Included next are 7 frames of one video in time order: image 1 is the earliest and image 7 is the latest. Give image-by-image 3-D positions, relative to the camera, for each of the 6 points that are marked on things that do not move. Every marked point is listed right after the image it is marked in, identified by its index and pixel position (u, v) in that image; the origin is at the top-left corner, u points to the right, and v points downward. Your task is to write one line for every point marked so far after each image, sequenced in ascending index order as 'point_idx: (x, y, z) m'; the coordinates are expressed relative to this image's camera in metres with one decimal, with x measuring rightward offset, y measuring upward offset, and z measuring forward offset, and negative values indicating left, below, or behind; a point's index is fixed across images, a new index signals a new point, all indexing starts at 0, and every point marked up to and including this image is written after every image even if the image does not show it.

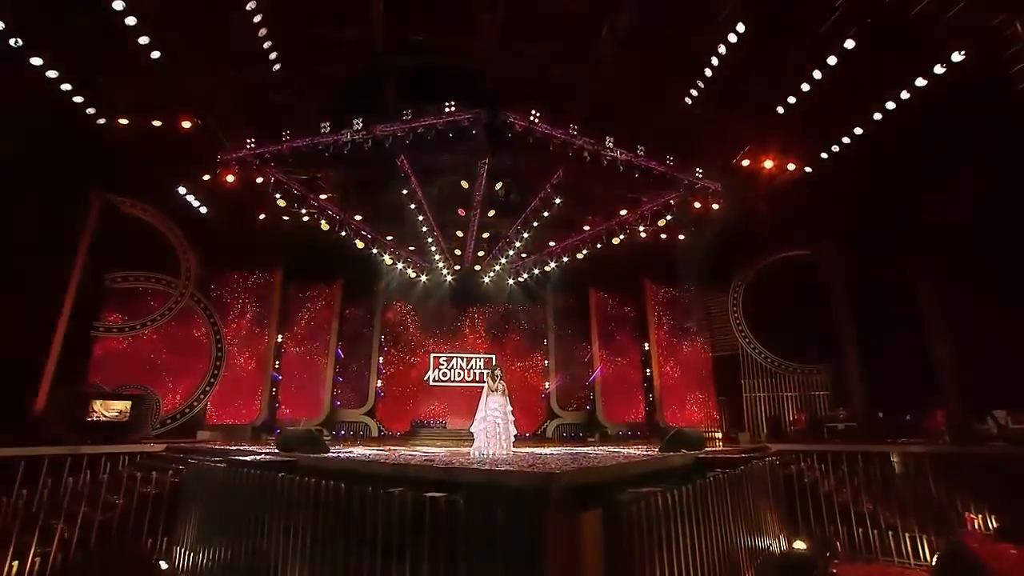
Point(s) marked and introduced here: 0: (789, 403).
0: (+4.7, -2.0, +9.2) m
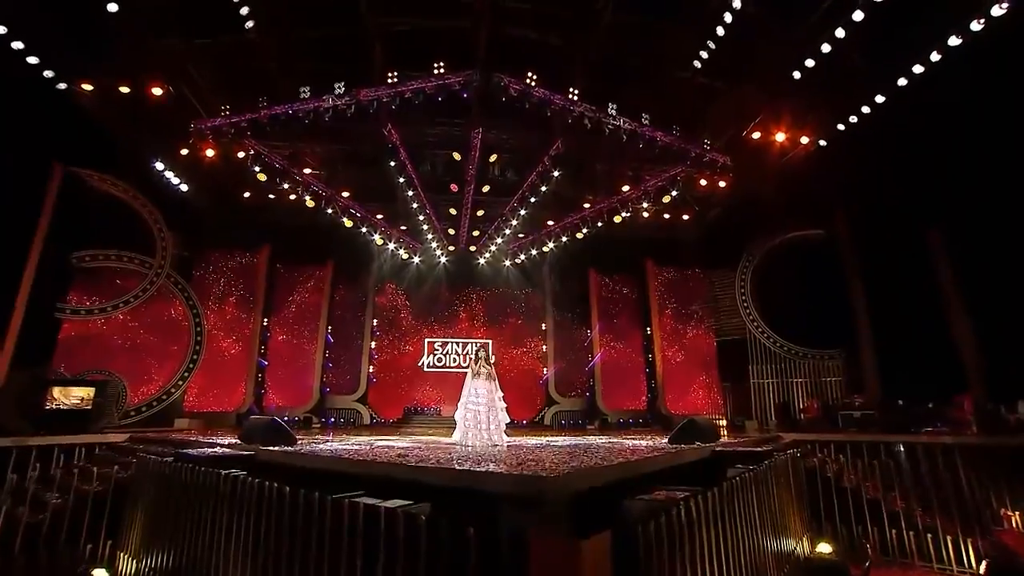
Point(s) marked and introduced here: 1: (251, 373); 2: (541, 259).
0: (+4.7, -1.7, +8.7) m
1: (-4.9, -1.6, +10.1) m
2: (+0.6, +0.7, +11.2) m
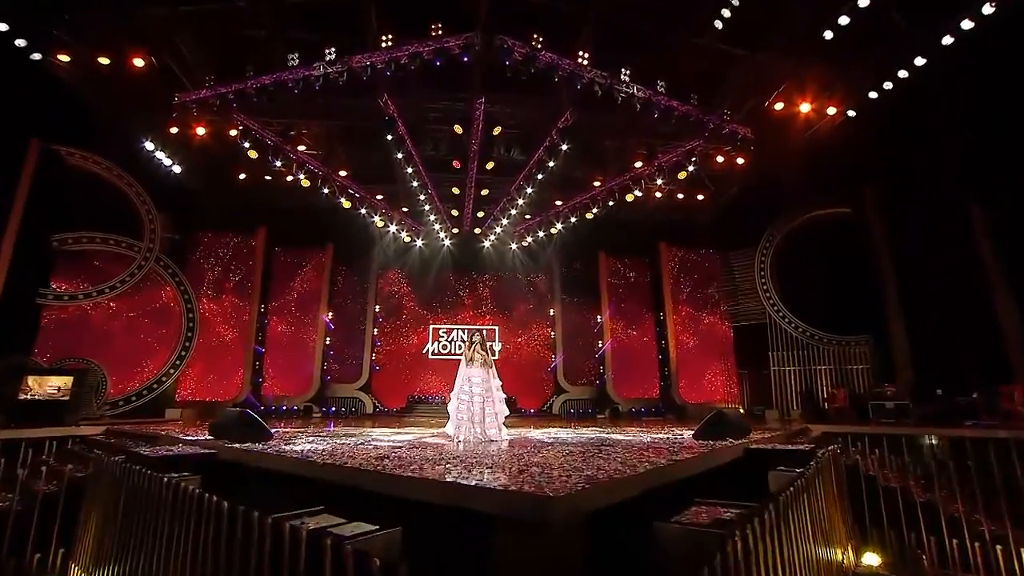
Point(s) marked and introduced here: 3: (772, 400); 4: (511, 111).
0: (+4.8, -1.4, +8.2) m
1: (-4.8, -1.4, +9.7) m
2: (+0.8, +1.0, +10.7) m
3: (+4.2, -1.8, +8.7) m
4: (0.0, +2.6, +7.7) m
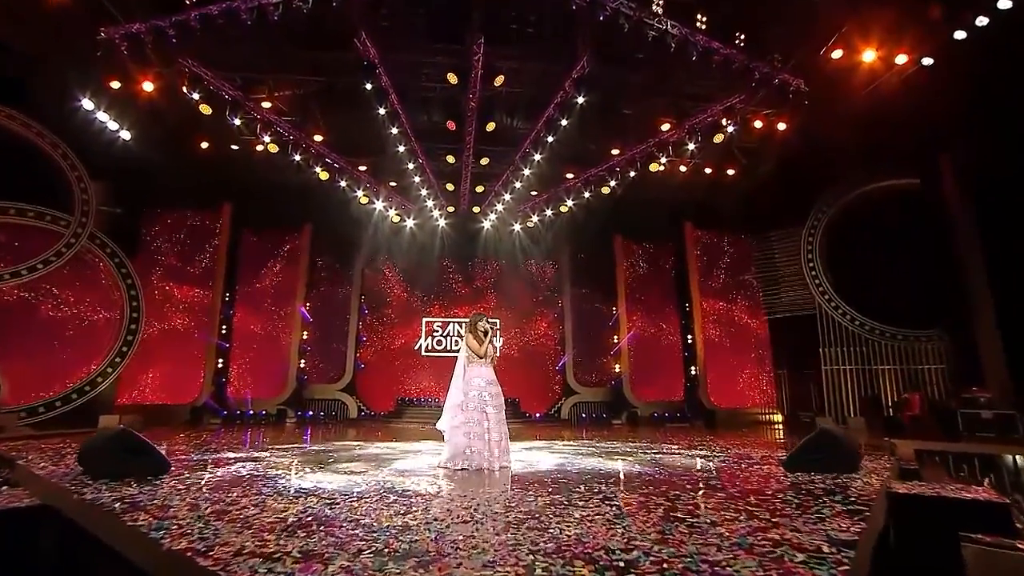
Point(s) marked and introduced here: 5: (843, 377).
0: (+4.8, -1.2, +7.0) m
1: (-4.8, -1.1, +8.4) m
2: (+0.8, +1.2, +9.4) m
3: (+4.3, -1.6, +7.4) m
4: (+0.1, +2.8, +6.4) m
5: (+4.3, -1.2, +7.0) m
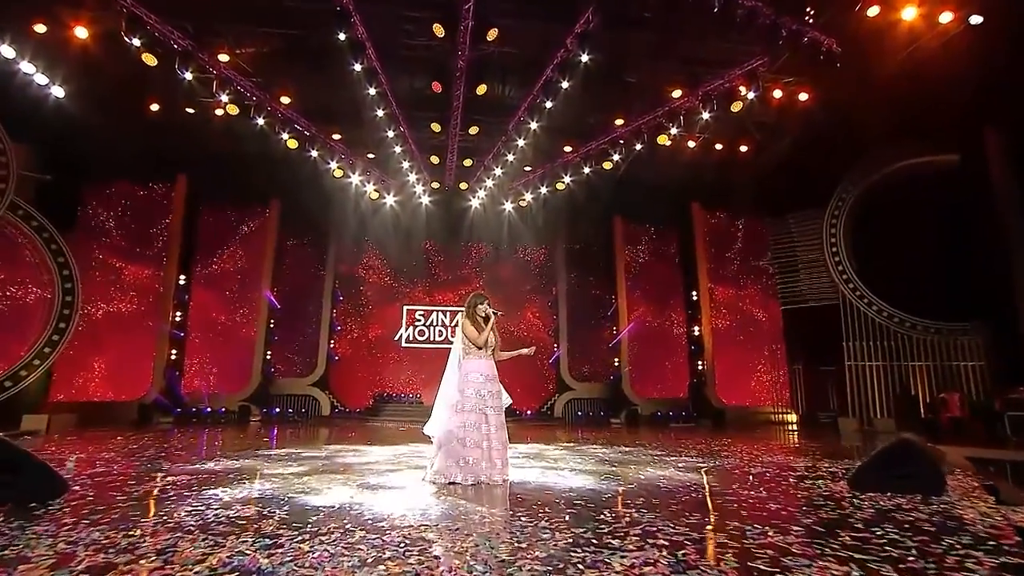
0: (+4.7, -1.0, +6.3) m
1: (-4.9, -0.9, +7.4) m
2: (+0.7, +1.4, +8.6) m
3: (+4.1, -1.5, +6.7) m
4: (0.0, +2.9, +5.5) m
5: (+4.2, -1.0, +6.3) m
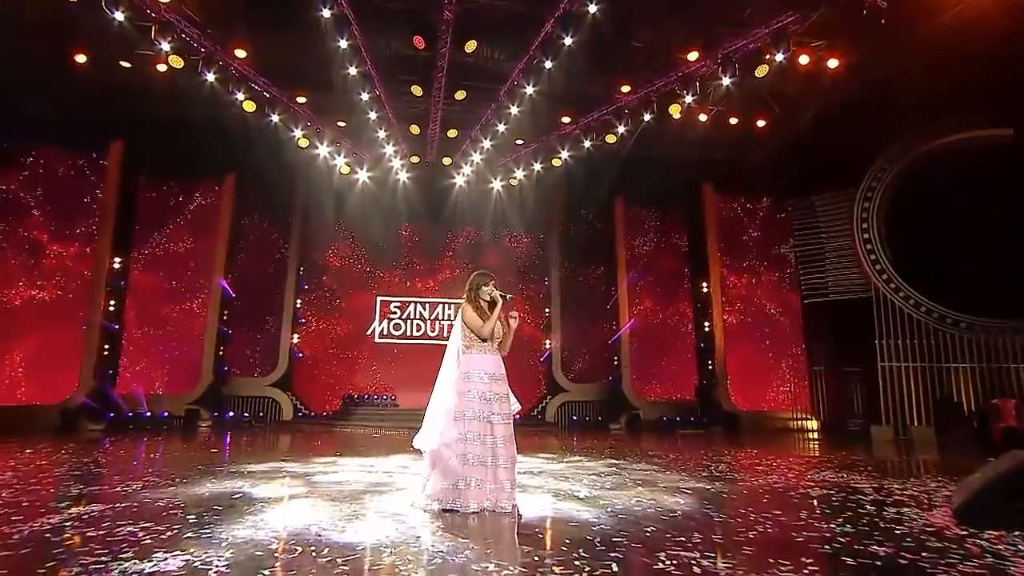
0: (+4.6, -1.0, +5.7) m
1: (-5.0, -0.7, +6.4) m
2: (+0.5, +1.6, +7.7) m
3: (+4.0, -1.4, +6.1) m
4: (0.0, +3.1, +4.6) m
5: (+4.2, -0.9, +5.6) m
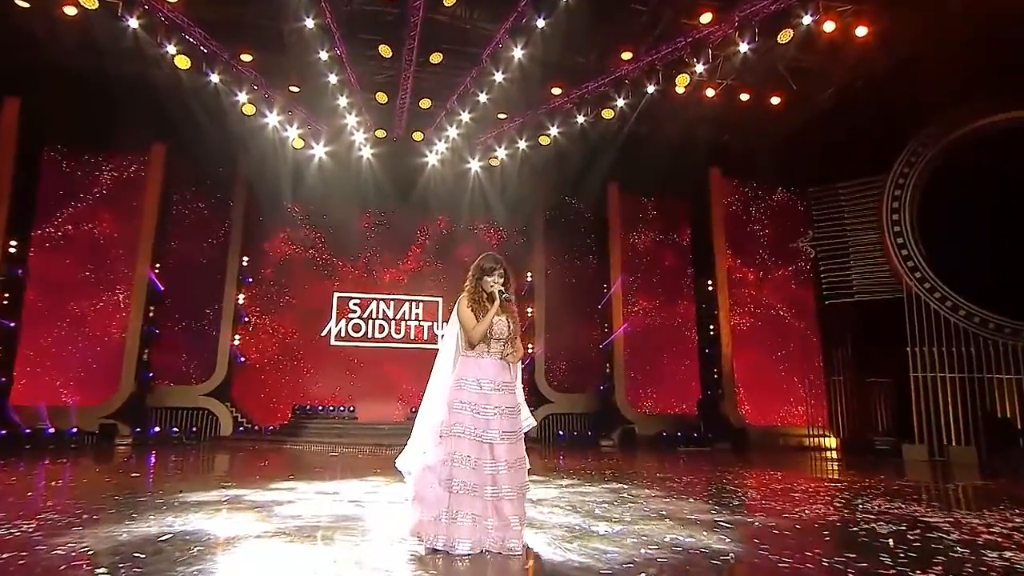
0: (+4.5, -1.0, +5.0) m
1: (-5.2, -0.6, +5.2) m
2: (+0.2, +1.6, +6.9) m
3: (+3.8, -1.4, +5.4) m
4: (-0.1, +3.1, +3.8) m
5: (+4.0, -0.9, +5.0) m
